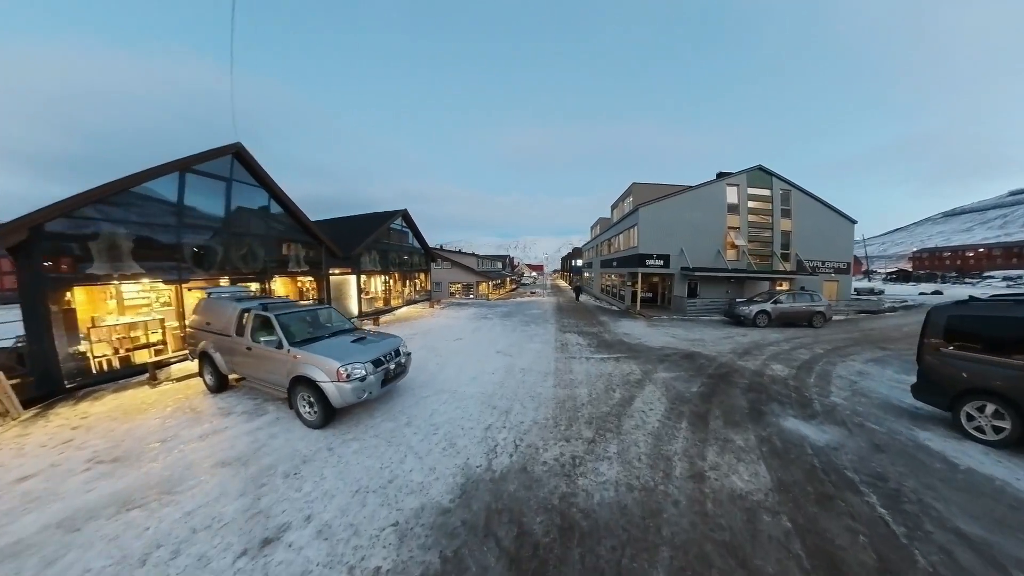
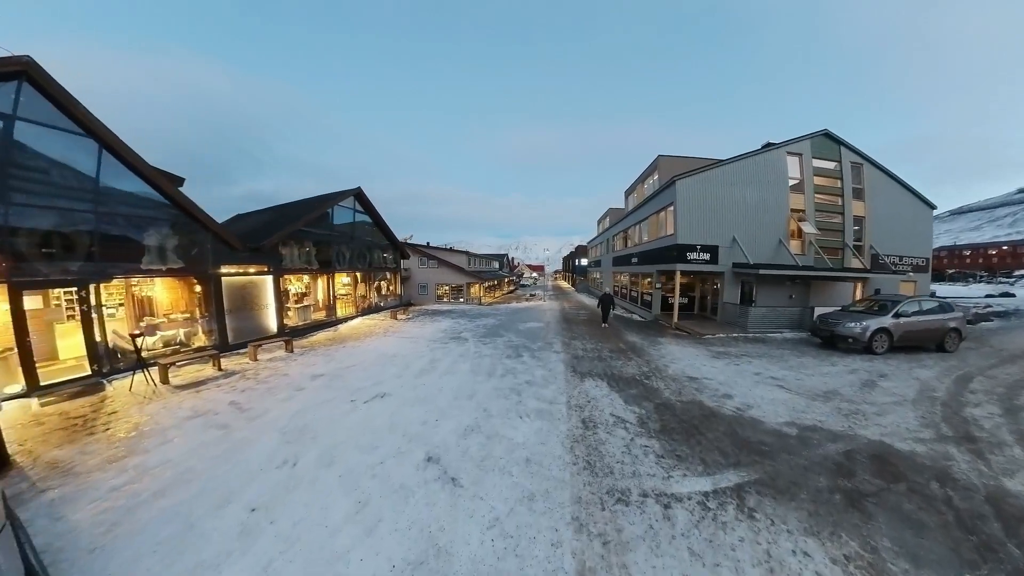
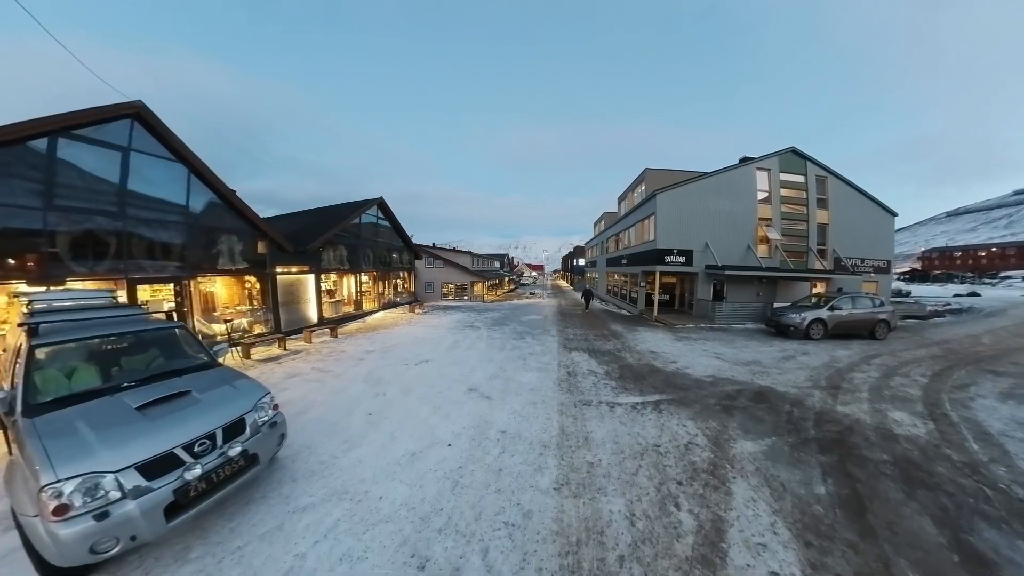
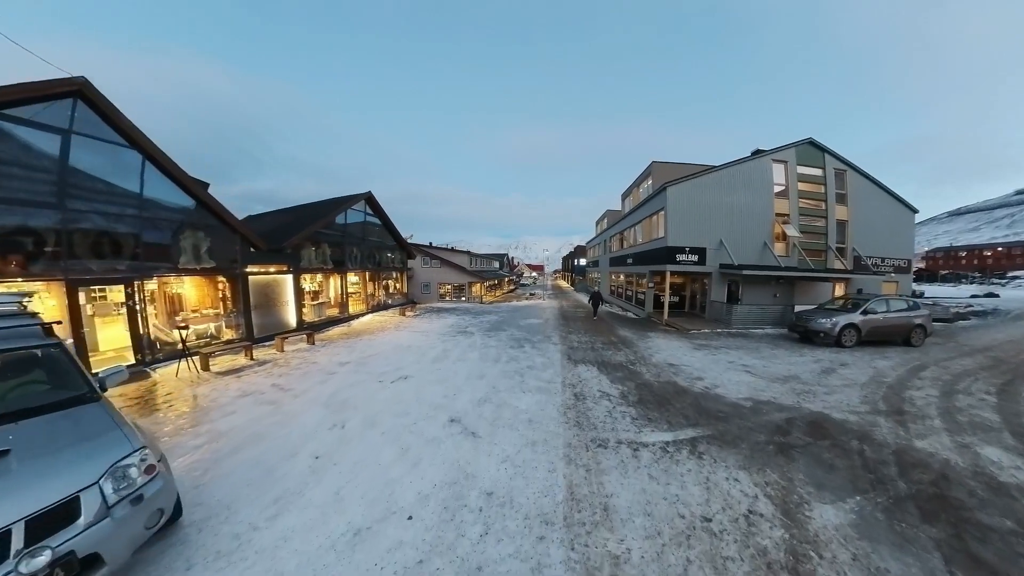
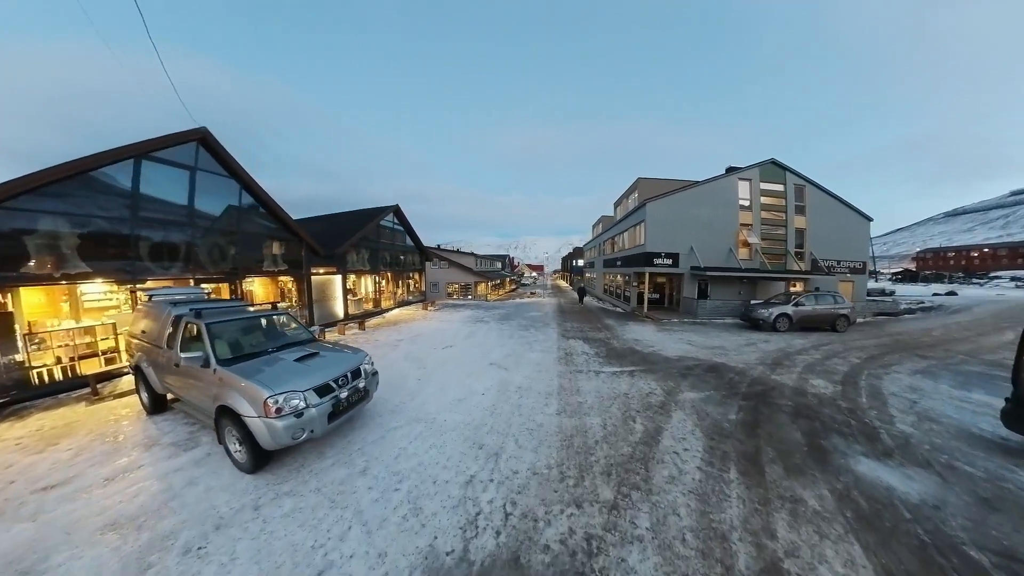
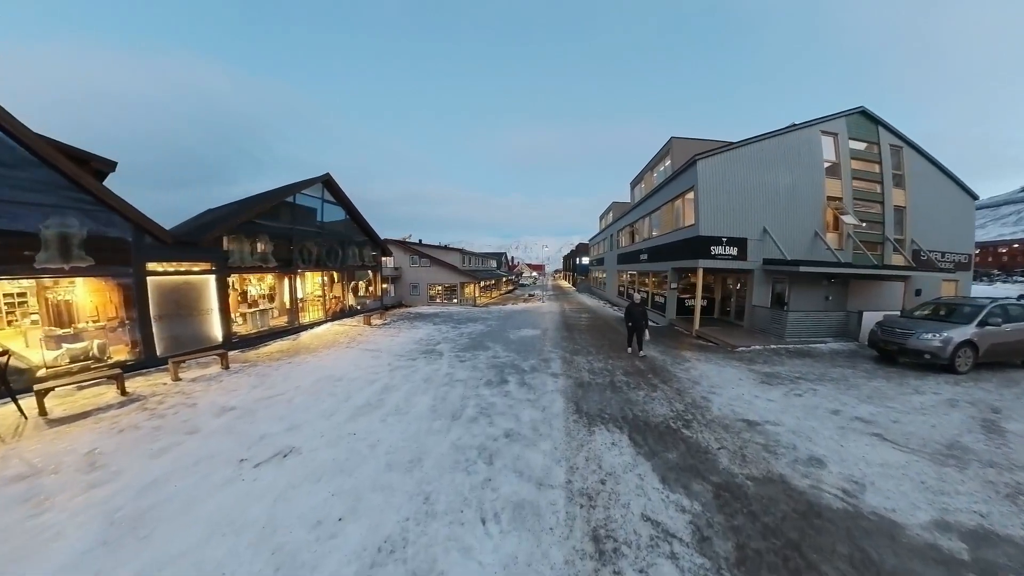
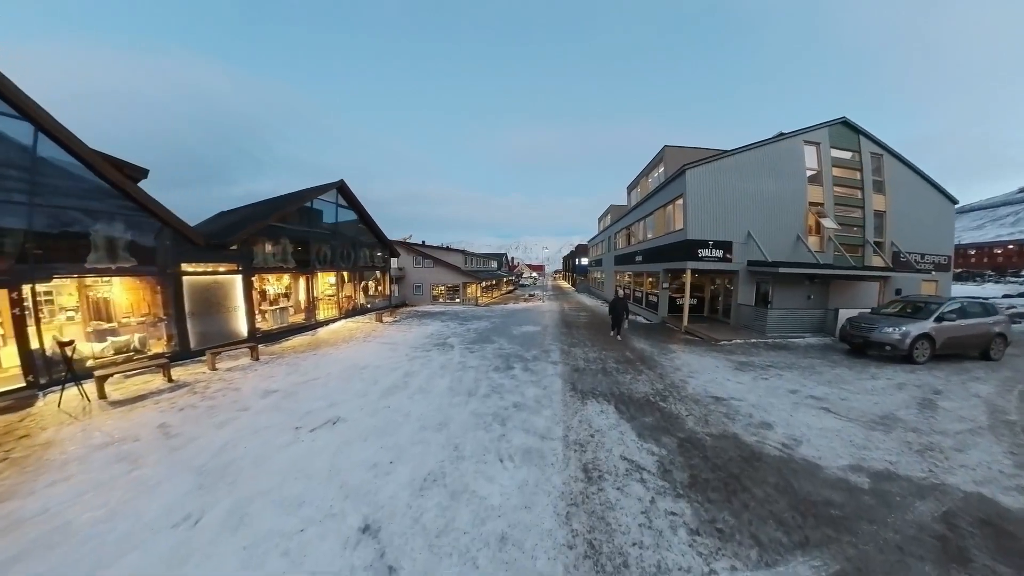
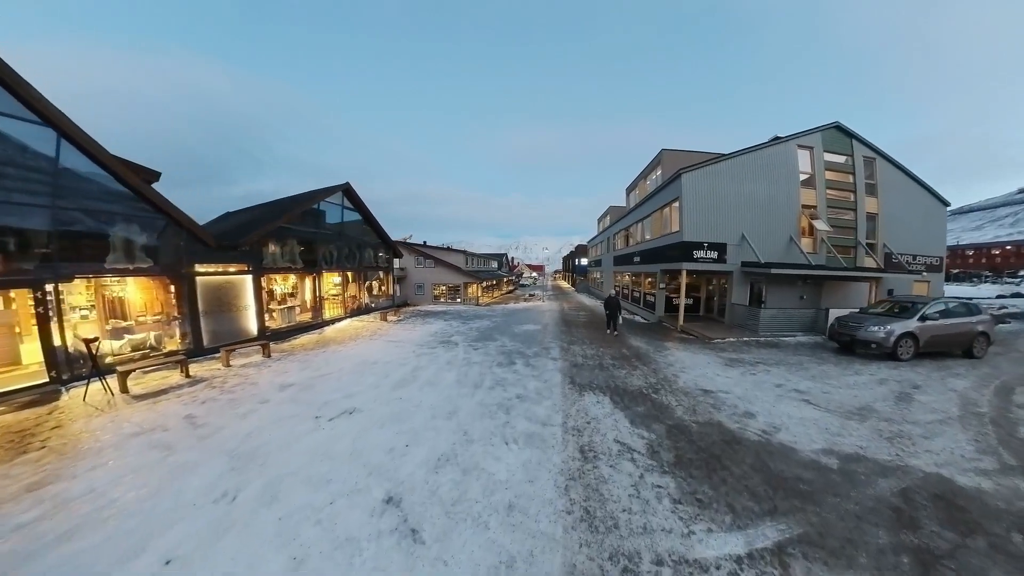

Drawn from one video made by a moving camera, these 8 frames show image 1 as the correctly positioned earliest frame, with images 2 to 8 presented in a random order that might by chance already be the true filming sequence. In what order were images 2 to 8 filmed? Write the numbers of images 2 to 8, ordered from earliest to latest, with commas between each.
5, 3, 4, 2, 8, 7, 6
